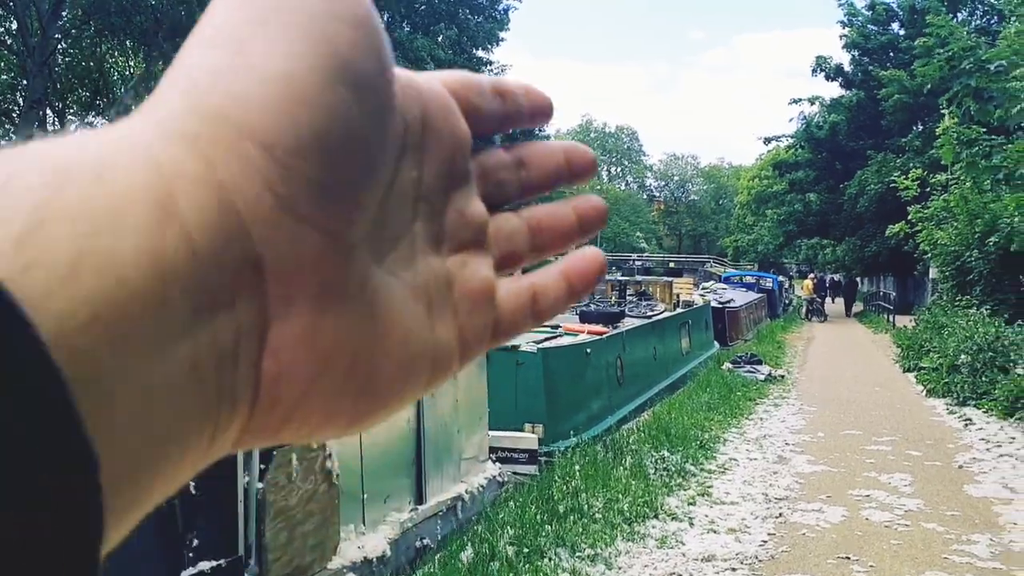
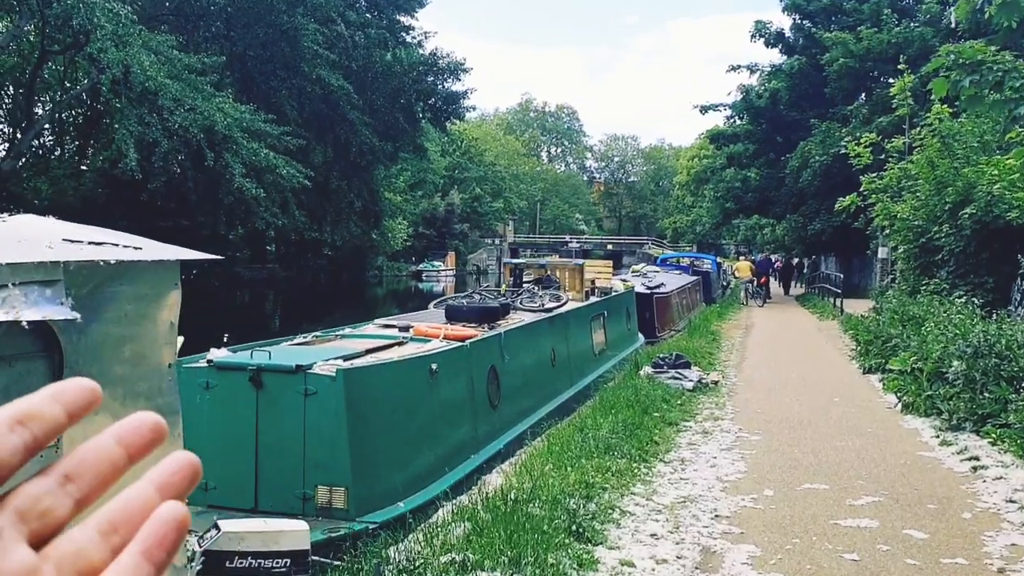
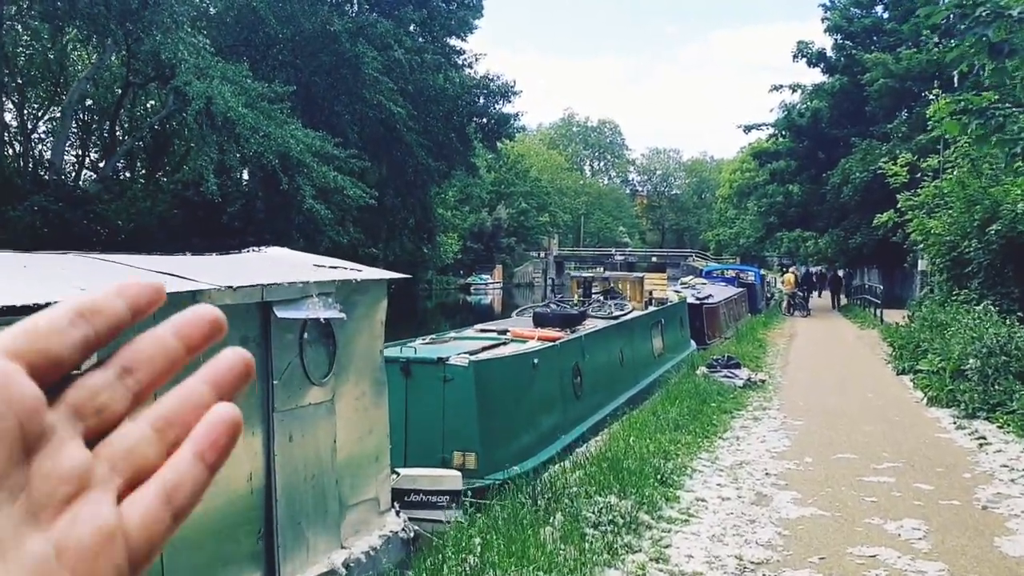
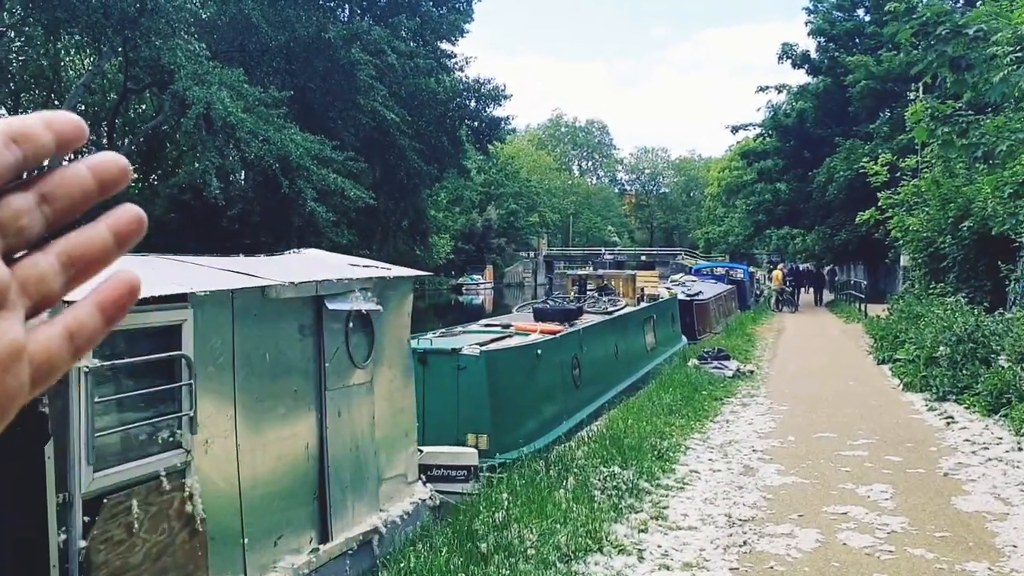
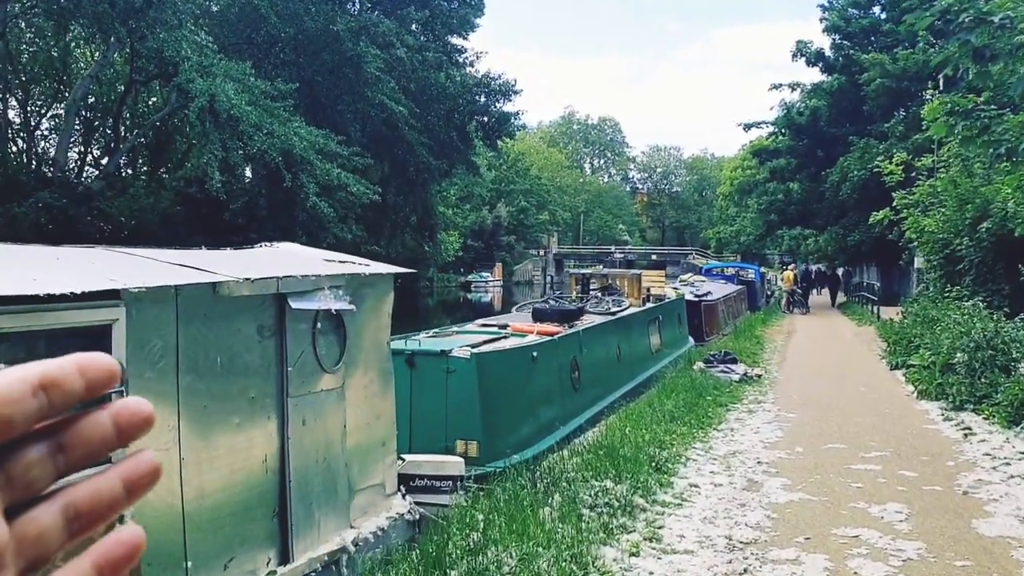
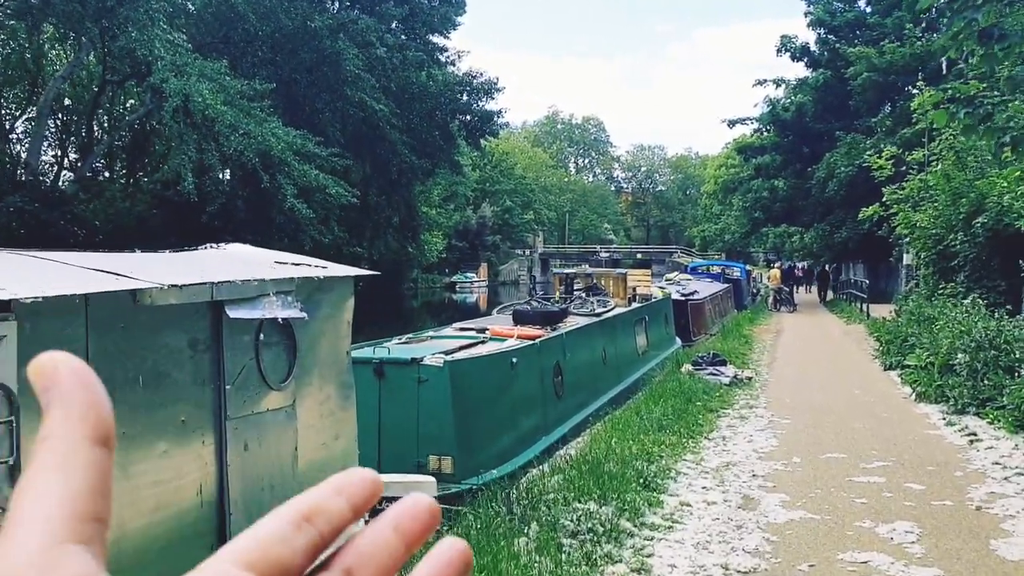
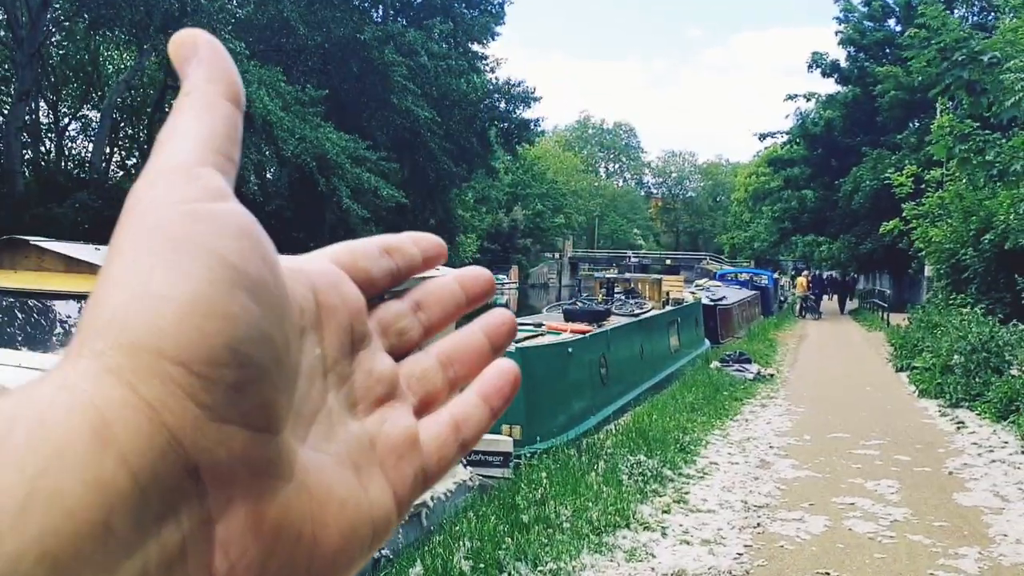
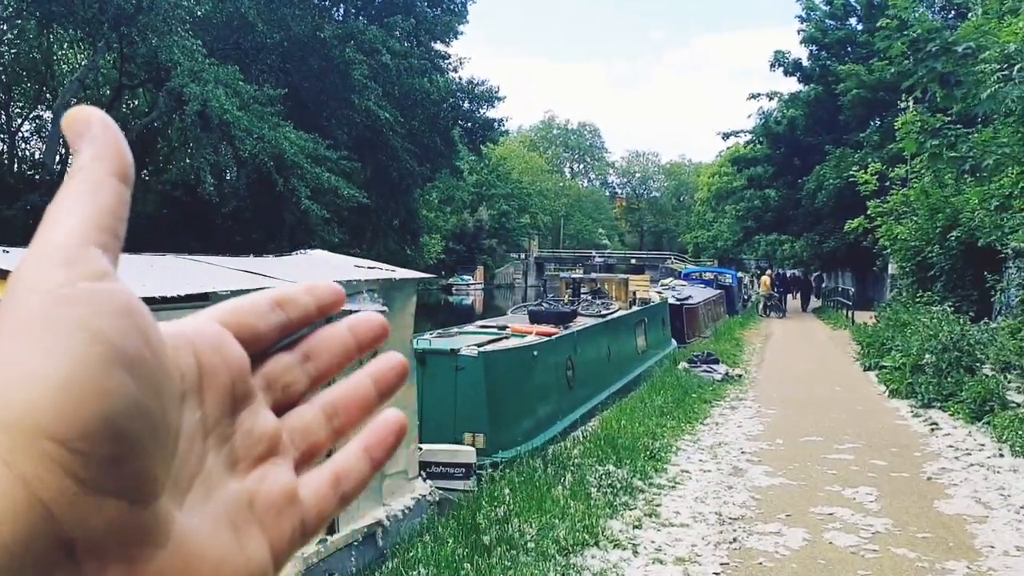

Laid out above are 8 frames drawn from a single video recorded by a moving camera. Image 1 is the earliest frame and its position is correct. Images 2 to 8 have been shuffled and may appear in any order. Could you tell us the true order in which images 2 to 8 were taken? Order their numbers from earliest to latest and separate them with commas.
7, 8, 4, 5, 3, 6, 2
